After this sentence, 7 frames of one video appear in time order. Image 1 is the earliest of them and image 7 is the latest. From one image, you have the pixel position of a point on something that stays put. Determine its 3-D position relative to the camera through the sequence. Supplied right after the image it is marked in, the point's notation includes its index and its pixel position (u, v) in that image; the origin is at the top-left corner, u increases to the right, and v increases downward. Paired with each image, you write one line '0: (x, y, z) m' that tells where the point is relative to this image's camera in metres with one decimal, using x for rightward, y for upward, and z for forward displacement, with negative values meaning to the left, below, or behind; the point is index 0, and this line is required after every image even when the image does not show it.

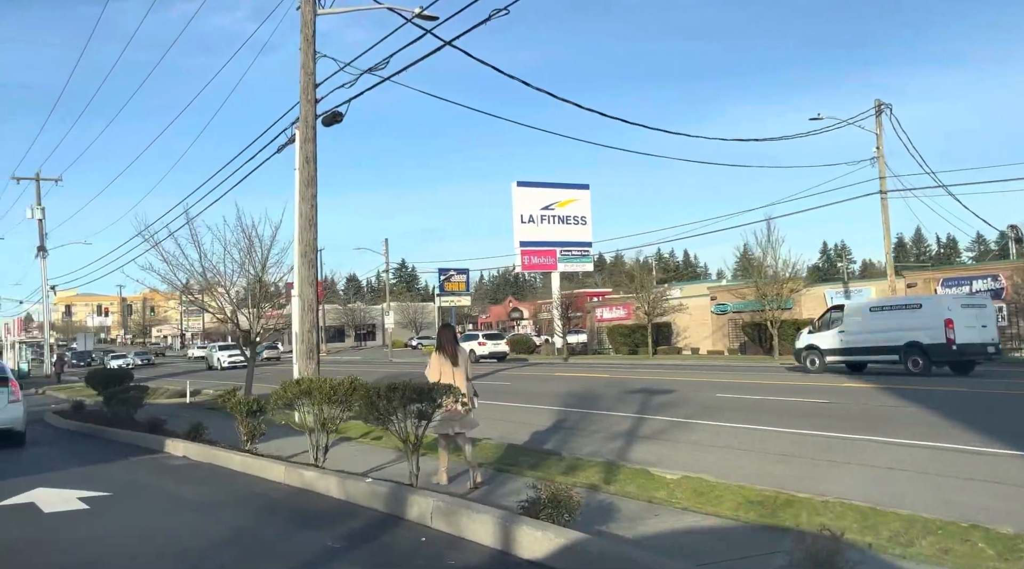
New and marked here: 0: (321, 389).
0: (-2.1, -1.1, +8.8) m
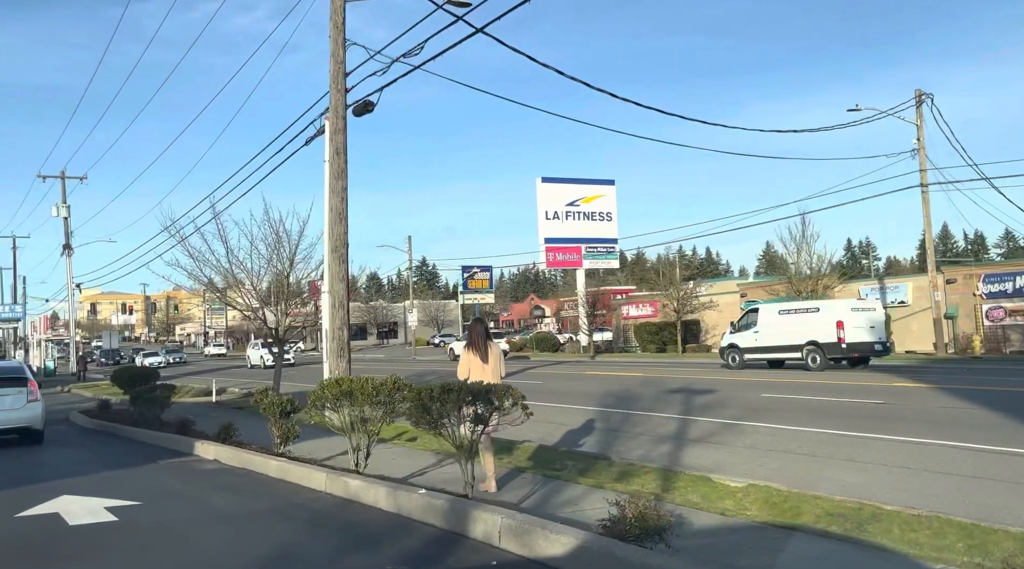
0: (-1.5, -1.1, +8.2) m
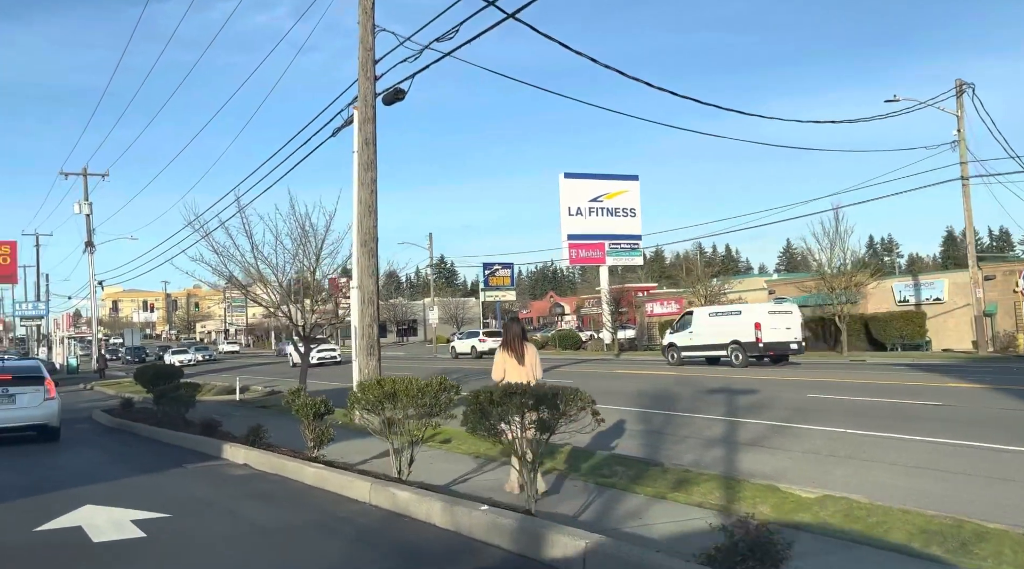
0: (-1.0, -1.0, +7.5) m
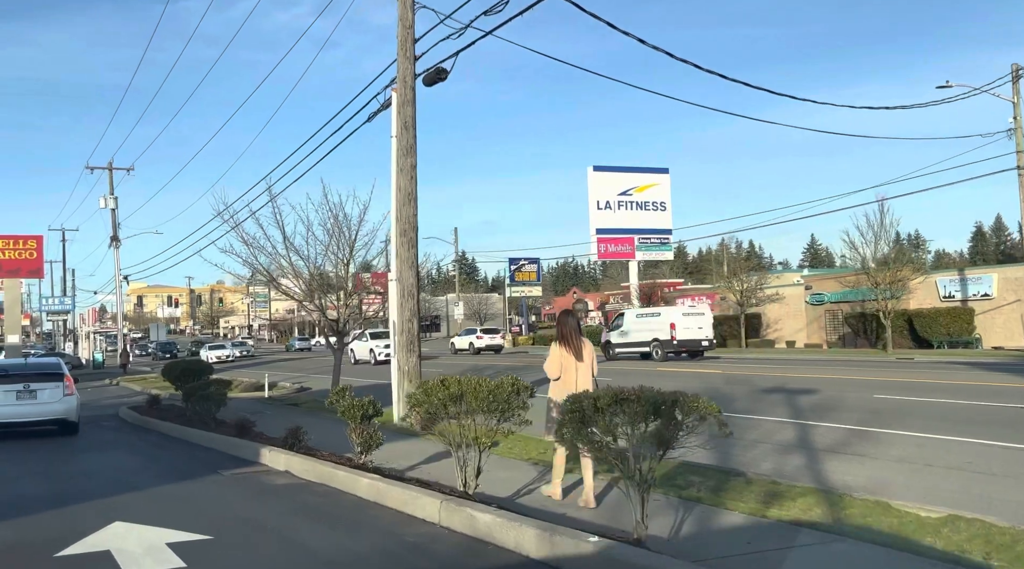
0: (-0.3, -0.9, +6.6) m
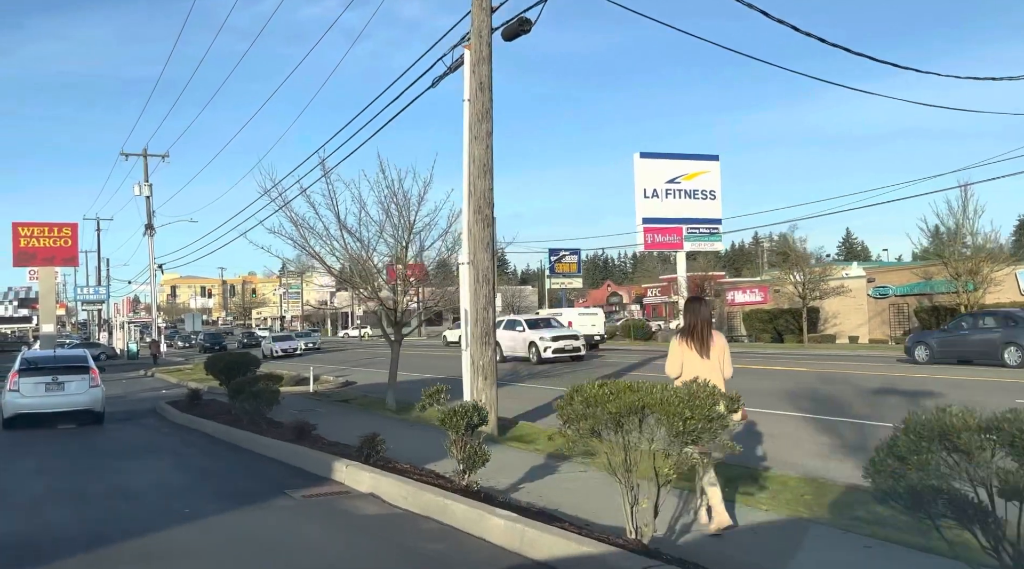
0: (+0.8, -0.7, +4.7) m
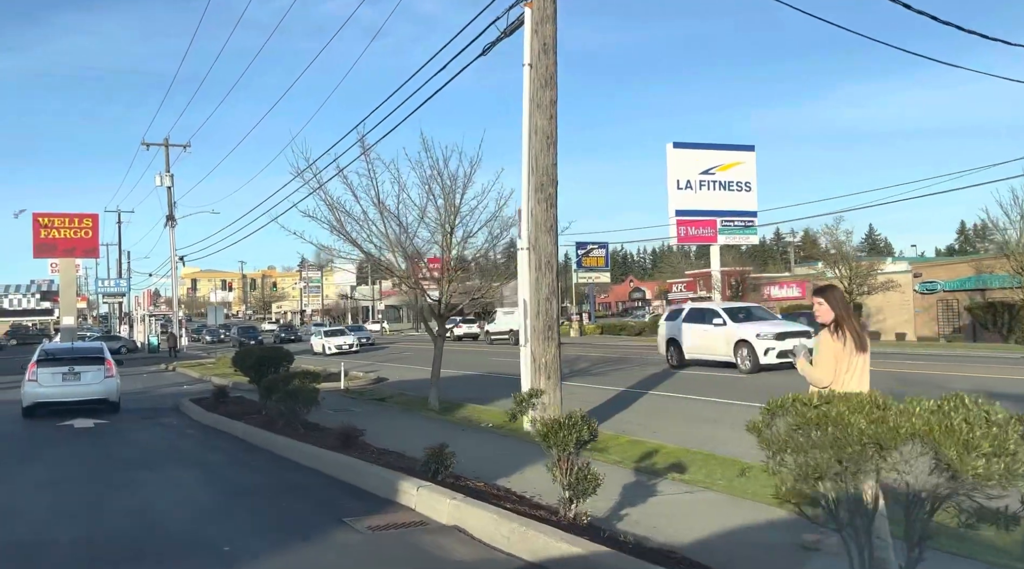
0: (+1.6, -0.6, +3.2) m
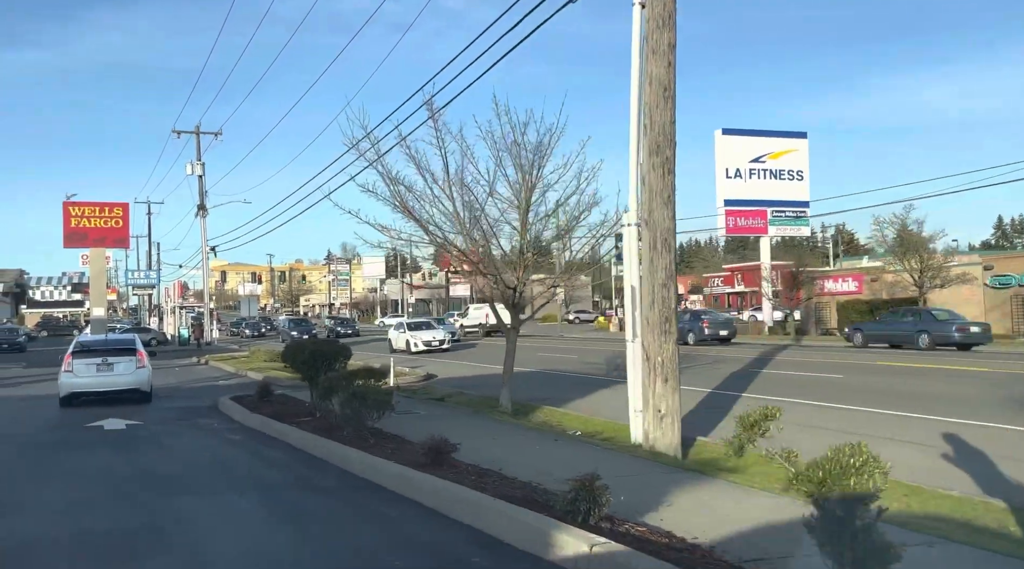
0: (+2.7, -0.4, +1.2) m
